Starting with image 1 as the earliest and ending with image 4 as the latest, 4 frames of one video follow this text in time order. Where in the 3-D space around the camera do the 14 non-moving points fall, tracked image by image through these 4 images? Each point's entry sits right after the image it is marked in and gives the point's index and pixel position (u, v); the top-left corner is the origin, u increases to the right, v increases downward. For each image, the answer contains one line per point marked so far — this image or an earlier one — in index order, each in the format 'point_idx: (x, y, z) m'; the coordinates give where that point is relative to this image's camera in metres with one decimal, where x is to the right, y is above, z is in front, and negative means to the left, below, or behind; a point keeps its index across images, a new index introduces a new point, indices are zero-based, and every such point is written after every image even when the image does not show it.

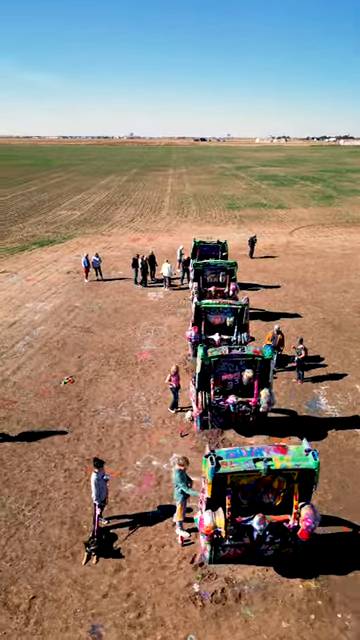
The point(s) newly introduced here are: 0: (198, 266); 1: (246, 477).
0: (+0.6, +1.9, +18.4) m
1: (+0.9, -2.2, +7.1) m
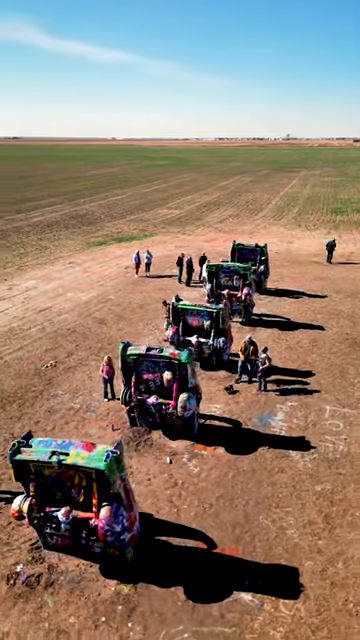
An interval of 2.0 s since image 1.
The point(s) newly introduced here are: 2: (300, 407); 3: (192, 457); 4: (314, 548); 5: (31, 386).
0: (+1.1, +1.8, +18.3) m
1: (-1.9, -2.1, +7.3) m
2: (+3.0, -2.2, +13.0) m
3: (+0.2, -2.9, +11.0) m
4: (+2.2, -3.8, +8.5) m
5: (-4.0, -1.8, +14.0) m
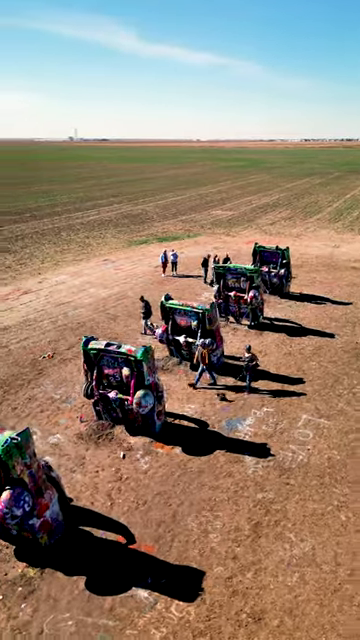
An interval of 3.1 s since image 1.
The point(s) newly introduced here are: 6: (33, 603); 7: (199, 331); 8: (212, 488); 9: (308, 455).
0: (+1.3, +1.8, +18.2) m
1: (-3.3, -1.9, +7.7) m
2: (+2.3, -2.3, +12.7) m
3: (-0.7, -2.9, +11.1) m
4: (+0.8, -3.8, +8.3) m
5: (-4.5, -1.6, +14.7) m
6: (-2.1, -4.1, +7.5) m
7: (+0.5, -0.3, +14.4) m
8: (+0.6, -3.2, +9.9) m
9: (+2.7, -2.9, +11.0) m
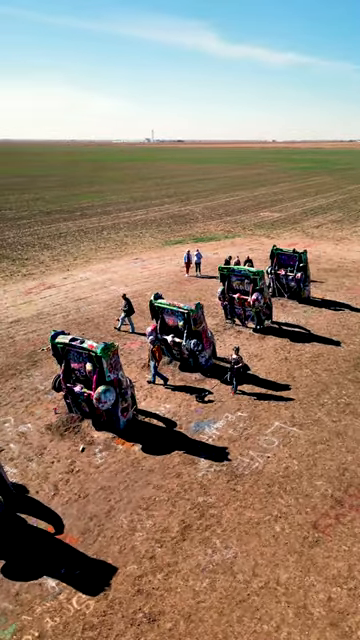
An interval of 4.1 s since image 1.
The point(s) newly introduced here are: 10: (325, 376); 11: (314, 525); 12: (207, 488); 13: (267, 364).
0: (+1.5, +1.7, +18.0) m
1: (-4.6, -1.7, +8.3) m
2: (+1.6, -2.4, +12.5) m
3: (-1.6, -2.8, +11.3) m
4: (-0.5, -3.8, +8.3) m
5: (-4.8, -1.4, +15.3) m
6: (-3.5, -4.0, +7.9) m
7: (+0.2, -0.3, +14.4) m
8: (-0.5, -3.2, +10.0) m
9: (+1.8, -3.0, +10.7) m
10: (+4.1, -1.6, +14.7) m
11: (+2.3, -3.6, +9.0) m
12: (+0.5, -3.2, +9.9) m
13: (+2.6, -1.3, +15.6) m
